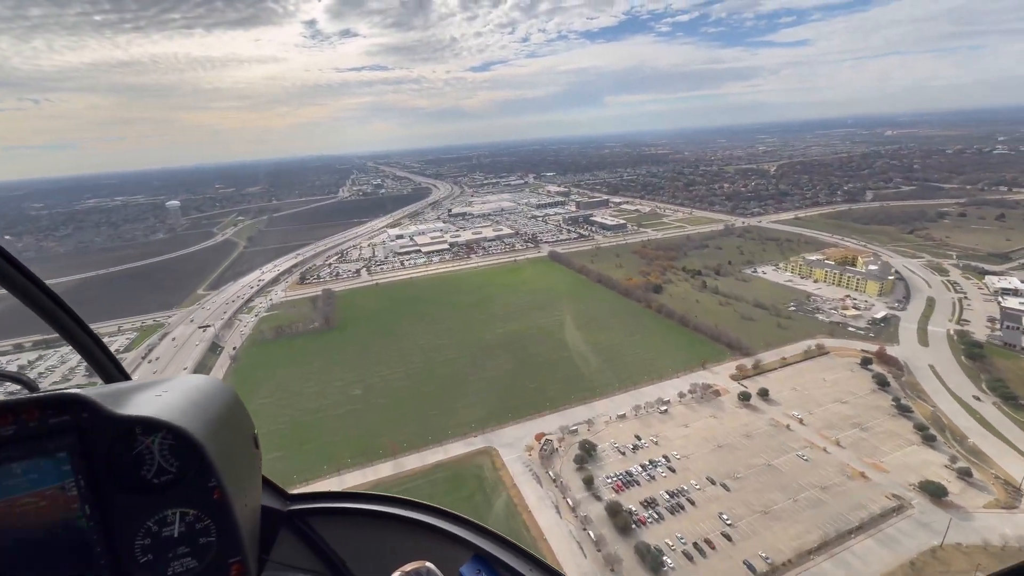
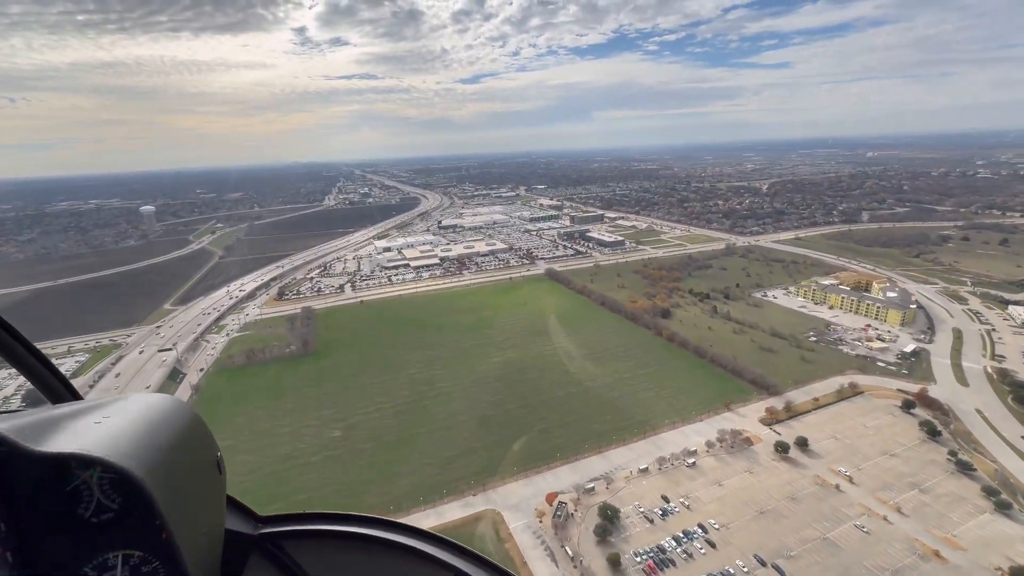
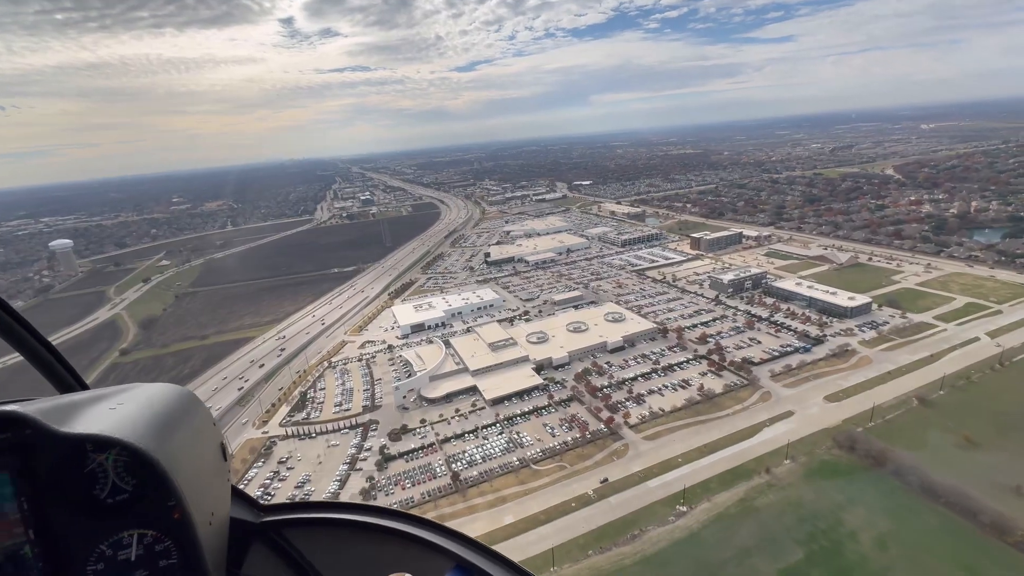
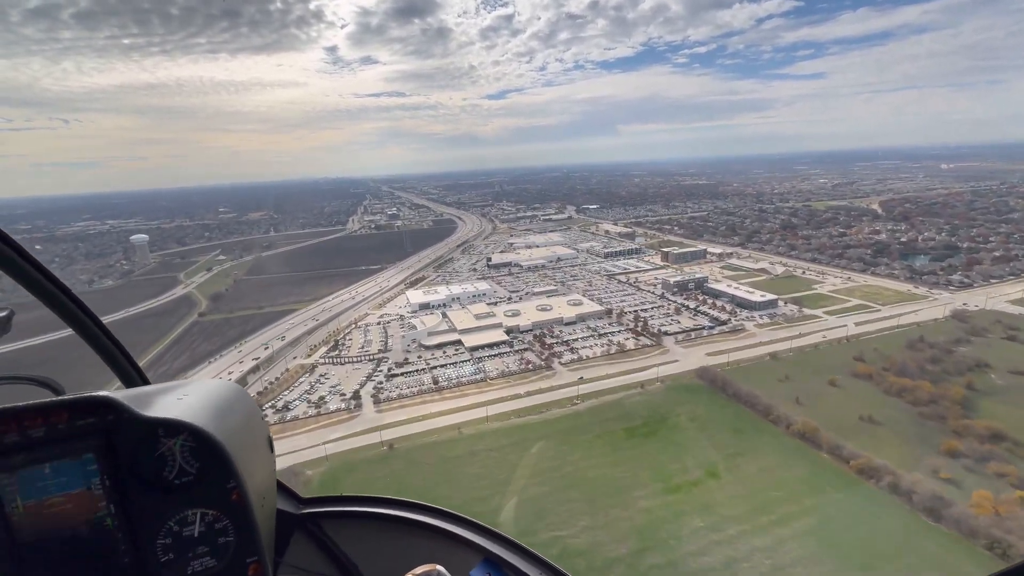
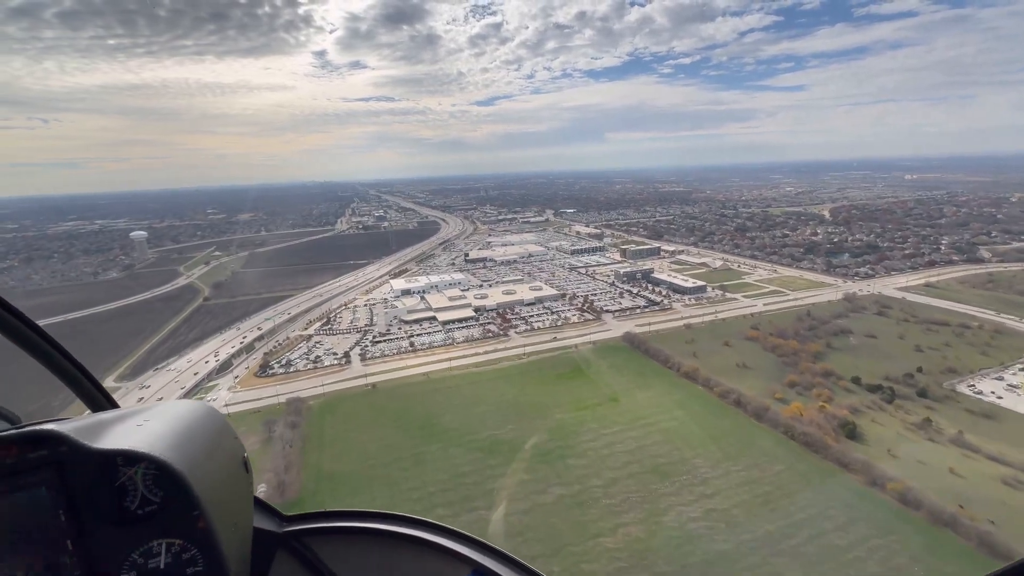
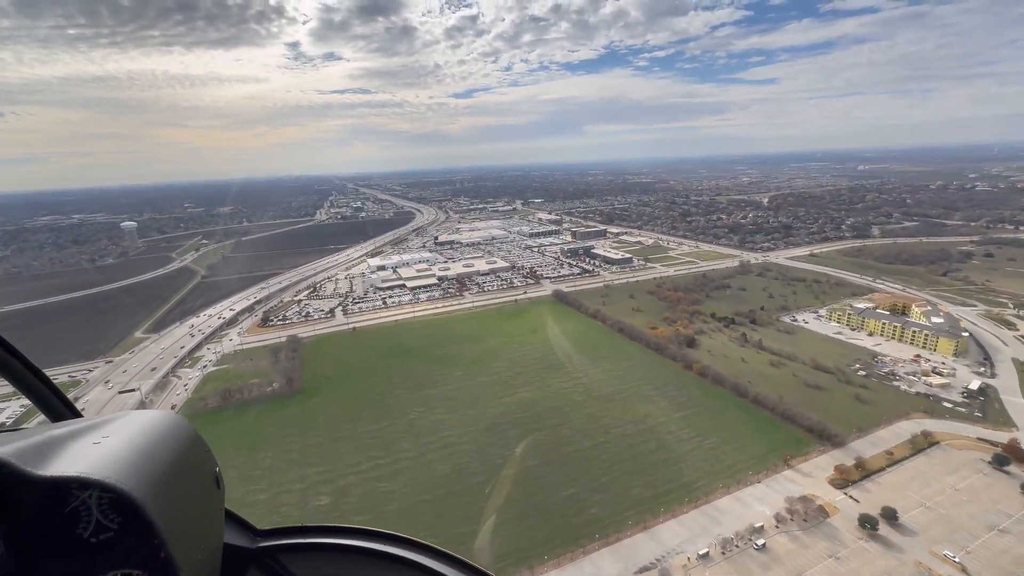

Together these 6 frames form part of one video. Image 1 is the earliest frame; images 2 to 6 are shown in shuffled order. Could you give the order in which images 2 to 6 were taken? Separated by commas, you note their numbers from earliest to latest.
2, 6, 5, 4, 3
